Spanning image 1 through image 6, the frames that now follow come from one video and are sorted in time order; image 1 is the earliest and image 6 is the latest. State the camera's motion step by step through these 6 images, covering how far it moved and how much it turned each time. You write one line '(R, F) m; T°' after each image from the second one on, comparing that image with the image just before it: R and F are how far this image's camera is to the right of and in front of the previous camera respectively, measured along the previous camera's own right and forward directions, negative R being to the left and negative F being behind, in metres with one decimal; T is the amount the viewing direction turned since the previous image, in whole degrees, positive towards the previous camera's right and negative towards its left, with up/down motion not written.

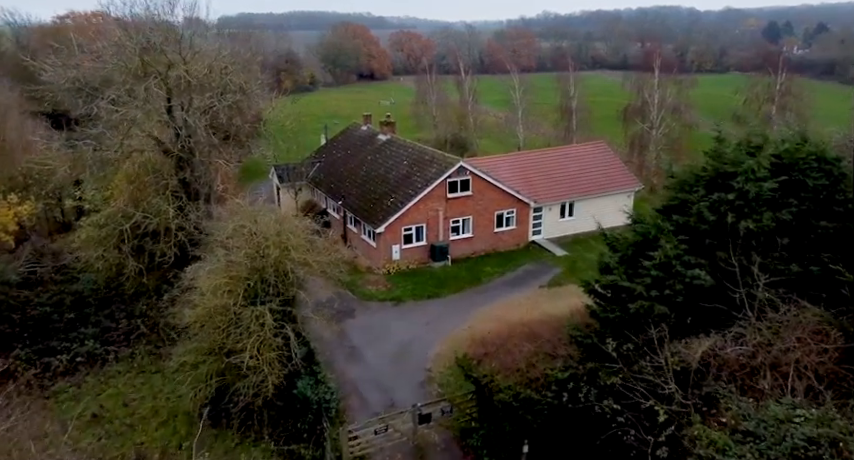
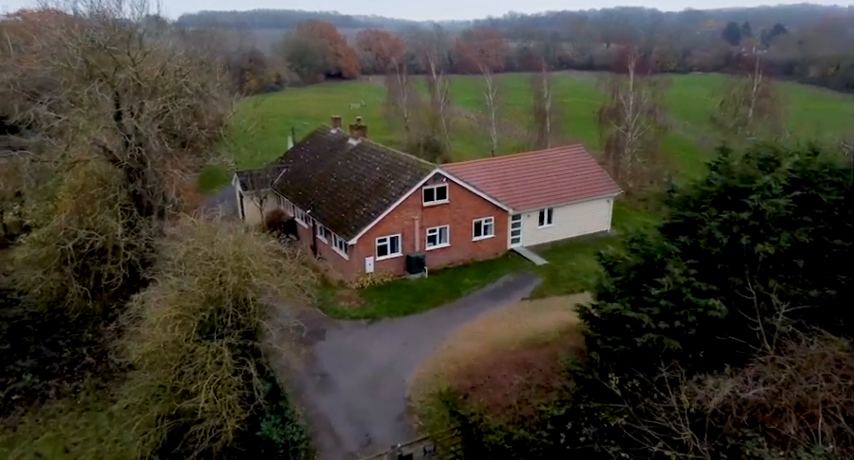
(-0.2, +1.5) m; +3°
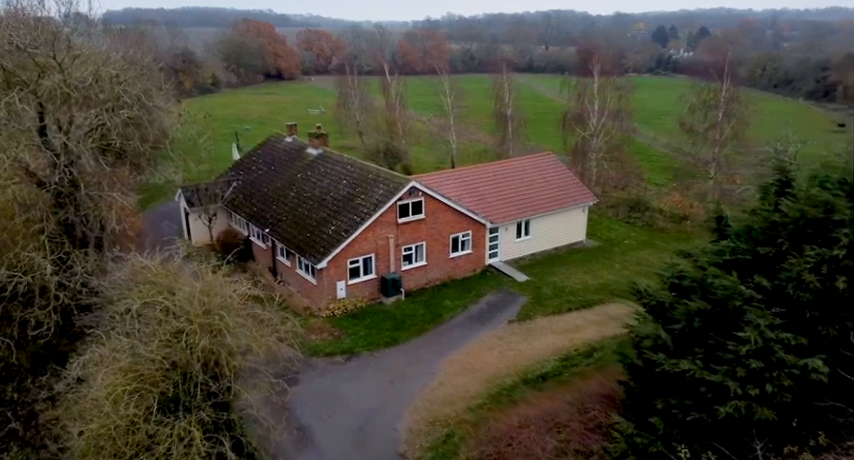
(-1.3, +2.4) m; +5°
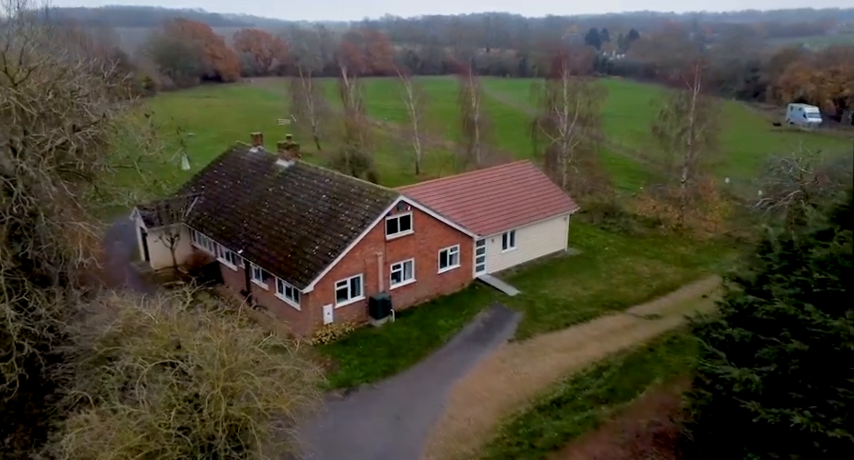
(-1.8, +1.5) m; +5°
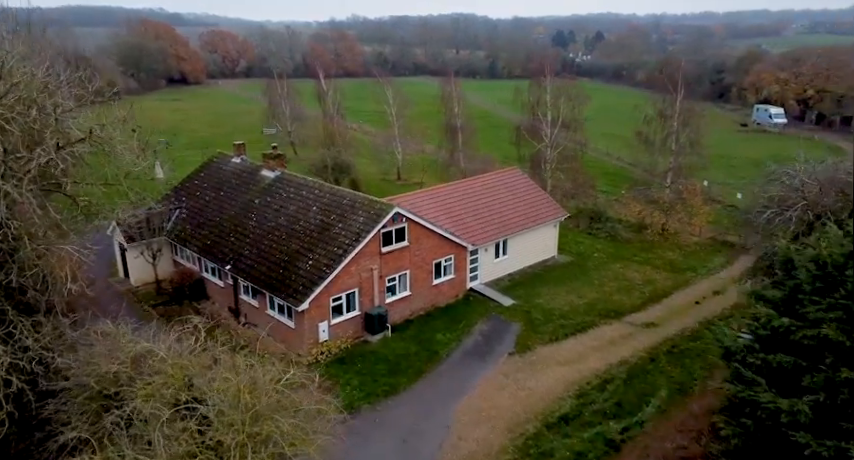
(-1.0, +0.5) m; +3°
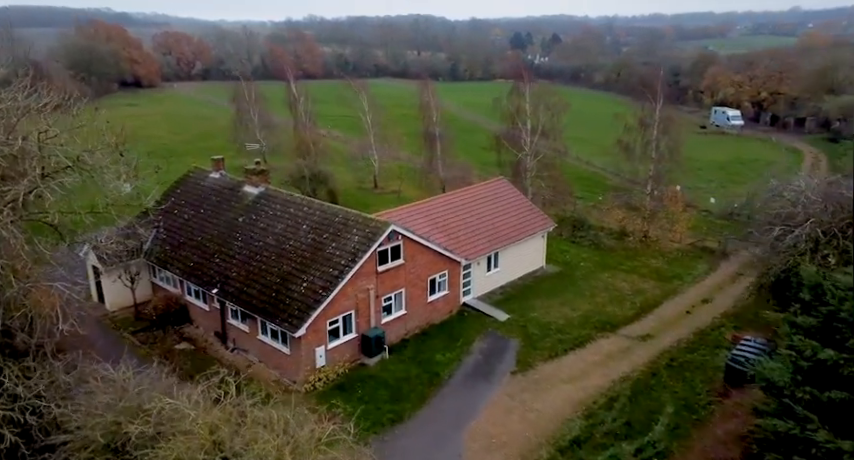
(-1.3, +0.6) m; +4°
